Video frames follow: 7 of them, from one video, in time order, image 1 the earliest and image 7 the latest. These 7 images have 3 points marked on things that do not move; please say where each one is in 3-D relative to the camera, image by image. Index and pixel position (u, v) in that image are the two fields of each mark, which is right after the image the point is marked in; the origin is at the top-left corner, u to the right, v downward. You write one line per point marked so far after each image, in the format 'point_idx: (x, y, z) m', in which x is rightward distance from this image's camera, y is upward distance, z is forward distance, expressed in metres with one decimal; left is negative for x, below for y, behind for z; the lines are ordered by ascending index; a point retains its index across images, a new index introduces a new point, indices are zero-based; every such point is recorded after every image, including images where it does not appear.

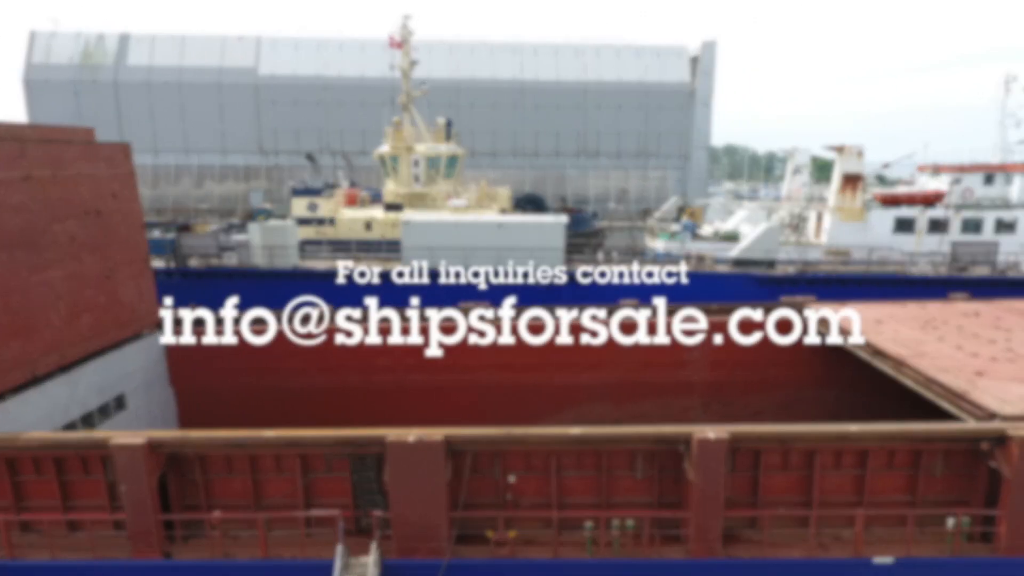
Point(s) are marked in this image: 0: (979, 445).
0: (+2.0, -0.7, +2.9) m
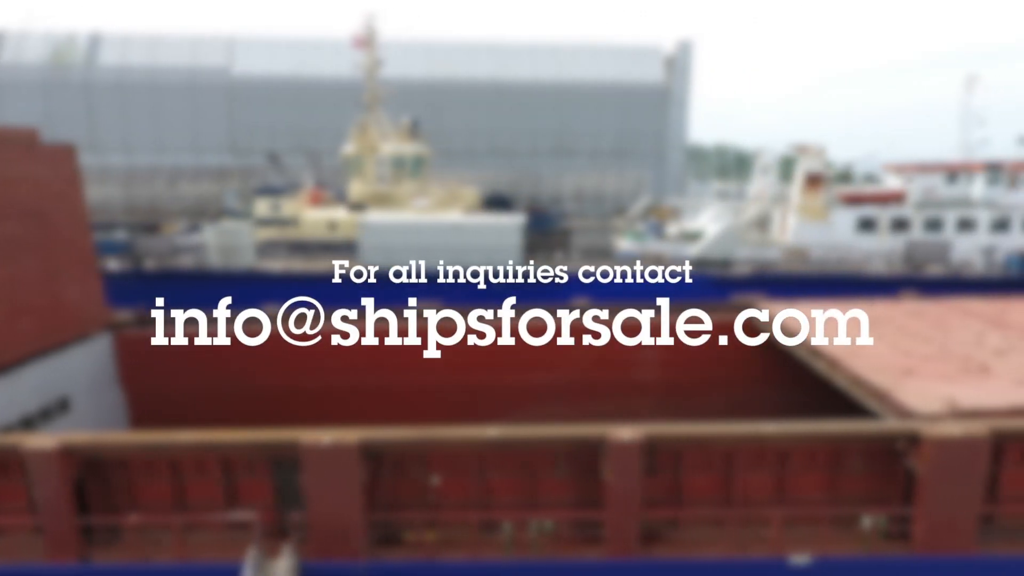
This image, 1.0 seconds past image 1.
0: (+1.7, -0.7, +2.9) m
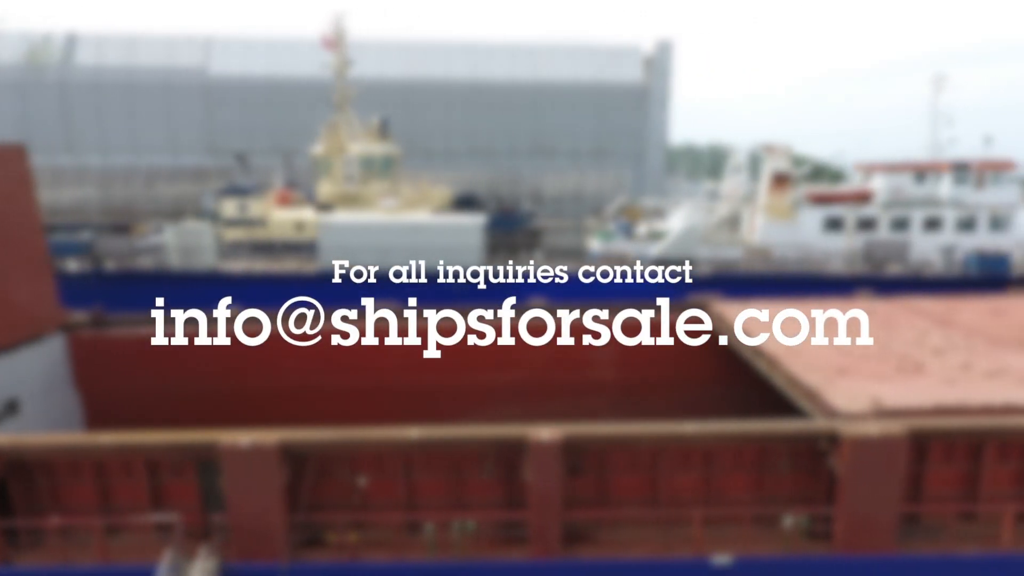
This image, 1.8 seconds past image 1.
0: (+1.3, -0.7, +2.9) m
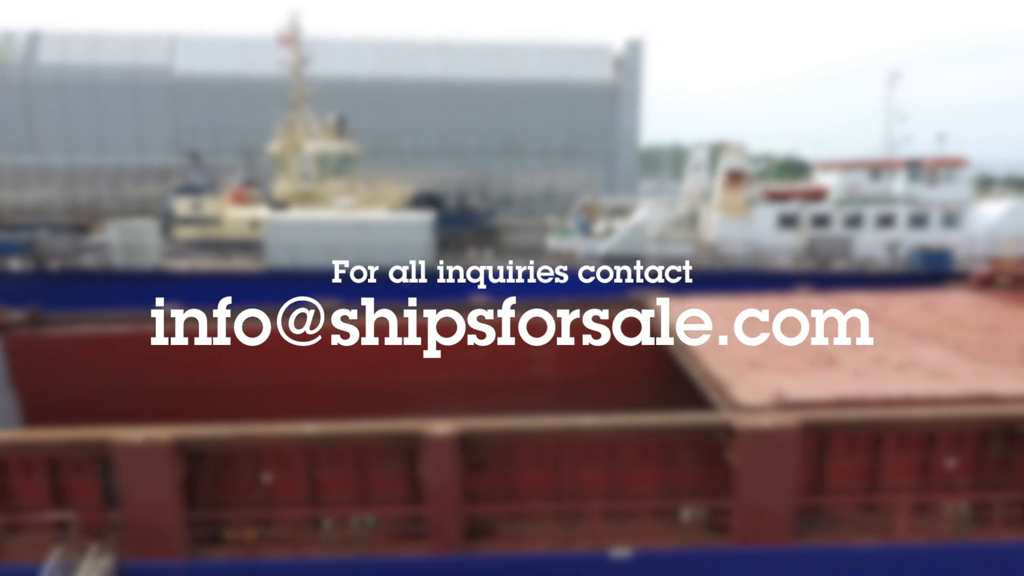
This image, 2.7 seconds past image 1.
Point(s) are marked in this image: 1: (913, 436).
0: (+0.9, -0.6, +2.9) m
1: (+1.8, -0.7, +3.0) m
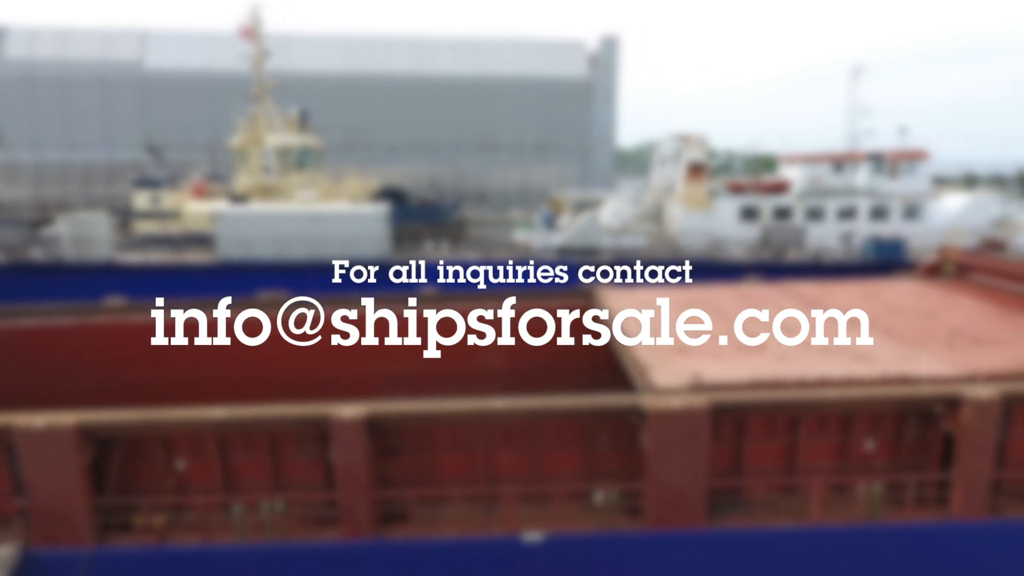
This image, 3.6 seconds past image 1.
0: (+0.5, -0.6, +2.9) m
1: (+1.4, -0.6, +3.0) m
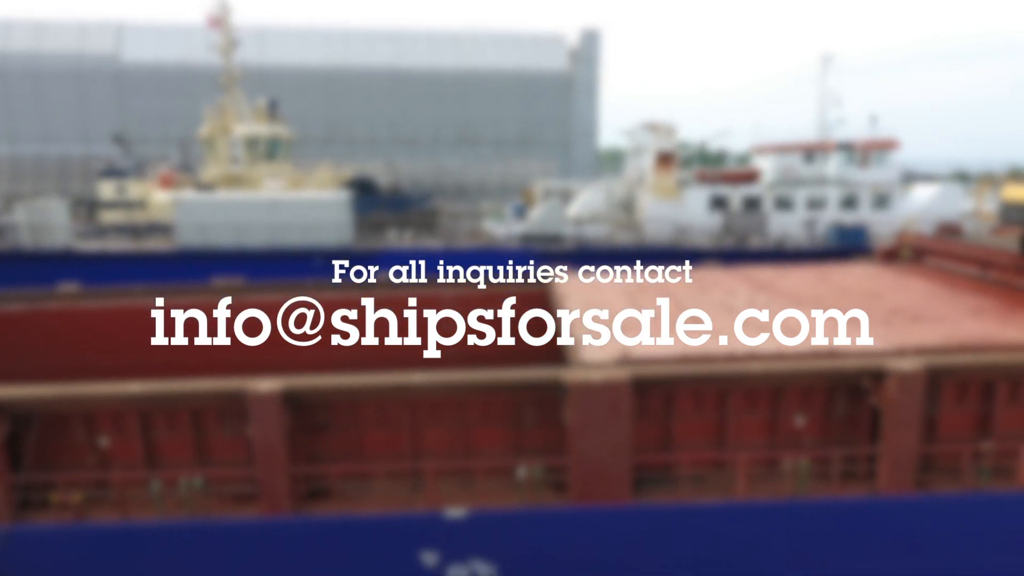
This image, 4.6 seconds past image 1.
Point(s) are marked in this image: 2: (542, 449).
0: (+0.2, -0.5, +2.9) m
1: (+1.1, -0.5, +2.9) m
2: (+0.1, -0.7, +3.0) m
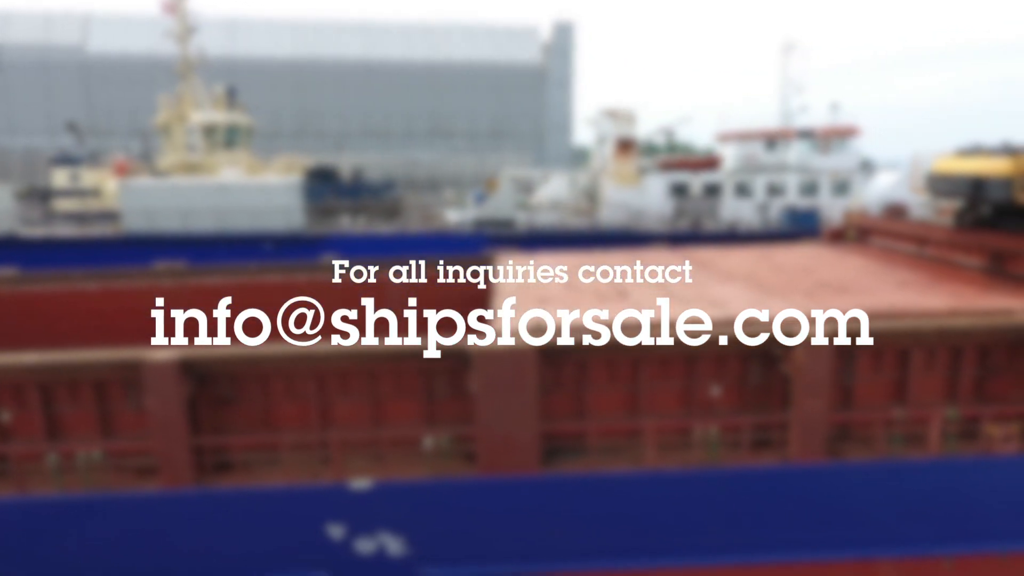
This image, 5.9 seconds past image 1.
0: (-0.2, -0.3, +2.8) m
1: (+0.7, -0.3, +2.9) m
2: (-0.3, -0.6, +3.0) m
